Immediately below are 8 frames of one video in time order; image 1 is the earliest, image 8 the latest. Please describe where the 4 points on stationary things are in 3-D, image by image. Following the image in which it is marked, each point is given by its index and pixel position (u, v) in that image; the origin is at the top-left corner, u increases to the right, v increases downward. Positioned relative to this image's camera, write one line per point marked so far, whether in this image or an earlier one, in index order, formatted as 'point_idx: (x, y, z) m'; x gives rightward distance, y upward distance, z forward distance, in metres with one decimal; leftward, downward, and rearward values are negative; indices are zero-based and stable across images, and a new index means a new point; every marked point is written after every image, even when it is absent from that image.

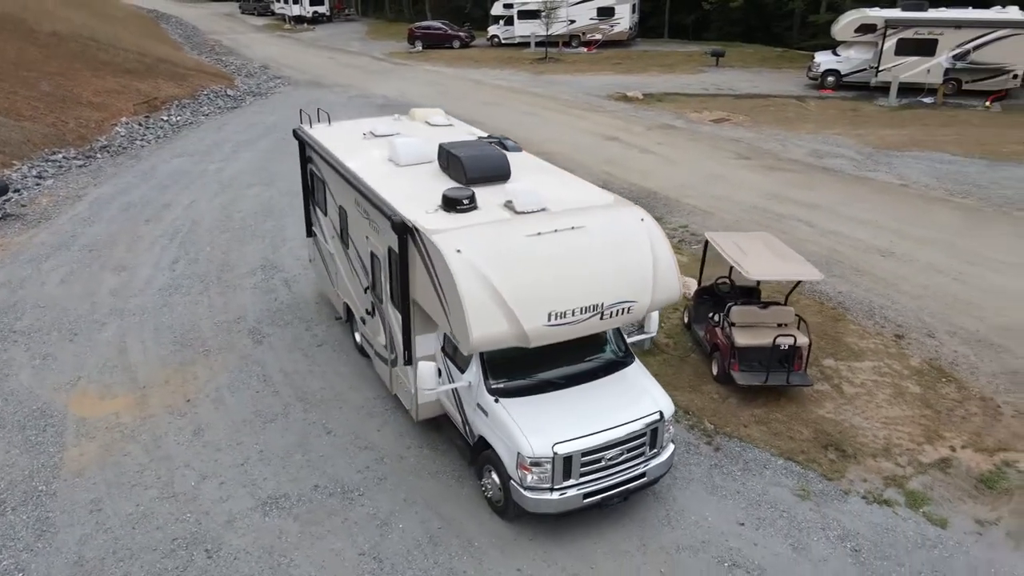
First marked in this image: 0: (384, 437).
0: (-1.5, -1.7, +8.4) m
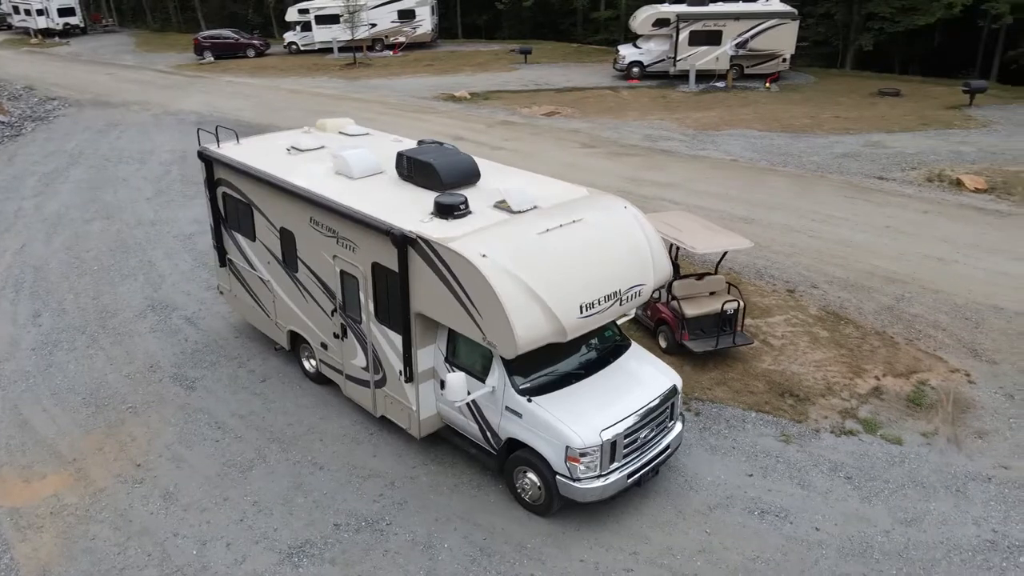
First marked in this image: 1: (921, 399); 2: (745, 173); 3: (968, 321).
0: (-1.4, -1.9, +8.0) m
1: (+5.2, -1.4, +9.2) m
2: (+6.3, +3.2, +19.7) m
3: (+7.0, -0.5, +11.2) m
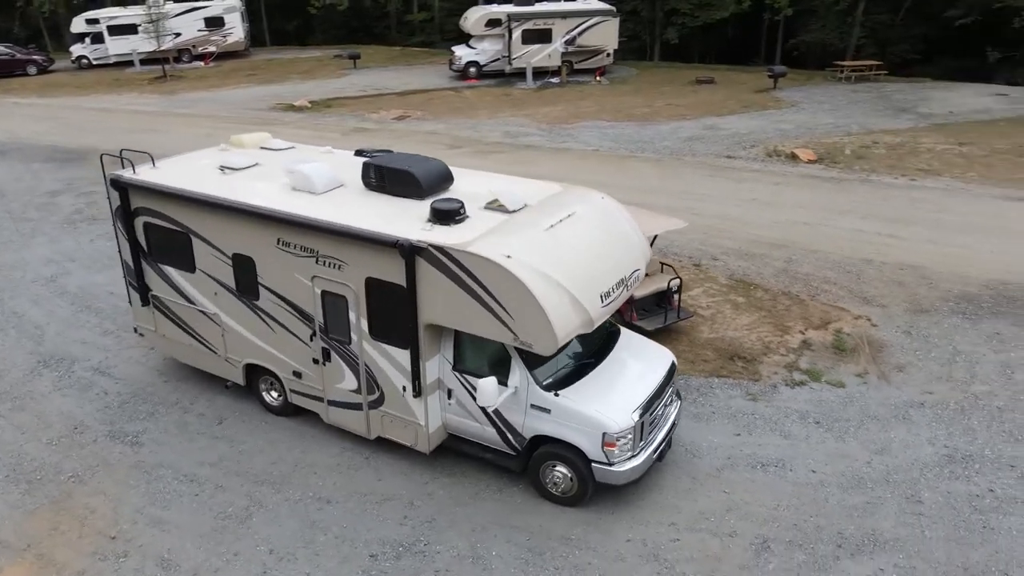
0: (-1.3, -2.1, +7.7) m
1: (+4.7, -0.8, +10.4) m
2: (+2.8, +3.7, +20.8) m
3: (+6.0, +0.2, +12.8) m
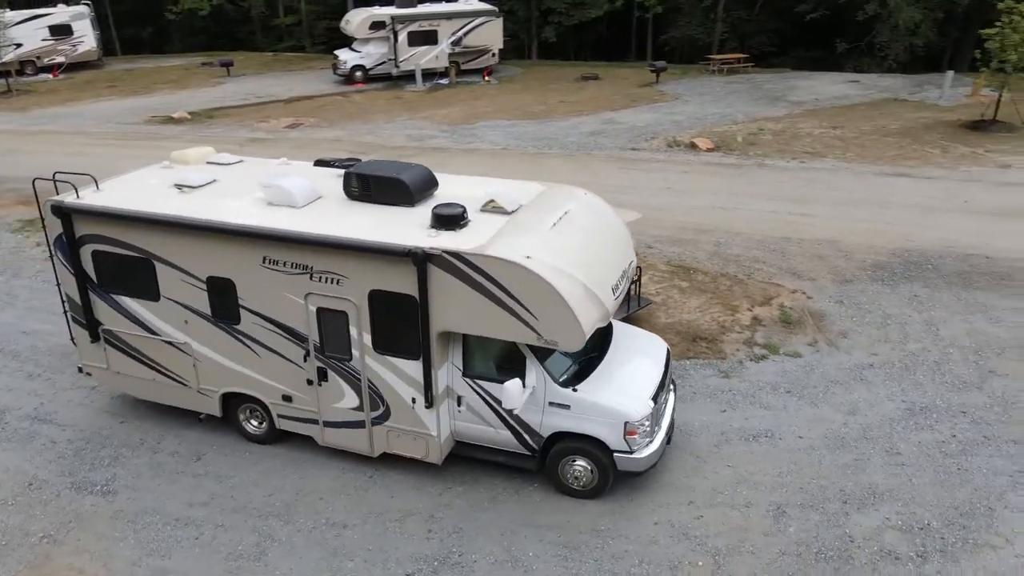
0: (-1.1, -2.2, +7.5) m
1: (+4.3, -0.5, +11.2) m
2: (+0.3, +3.8, +21.1) m
3: (+5.0, +0.7, +13.7) m
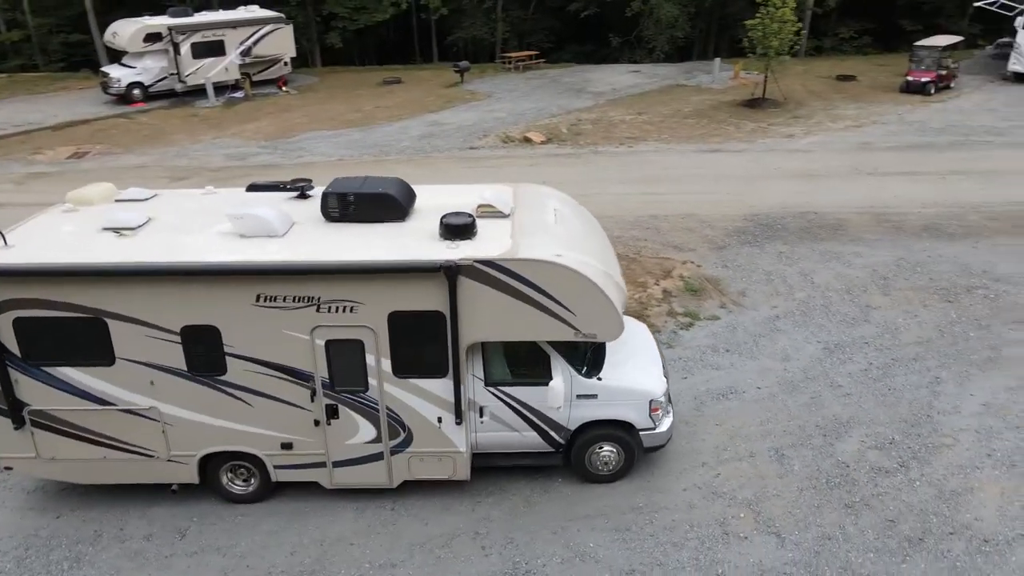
0: (-0.7, -2.3, +7.2) m
1: (+3.1, 0.0, +12.3) m
2: (-4.2, +3.4, +20.5) m
3: (+2.9, +1.2, +14.9) m
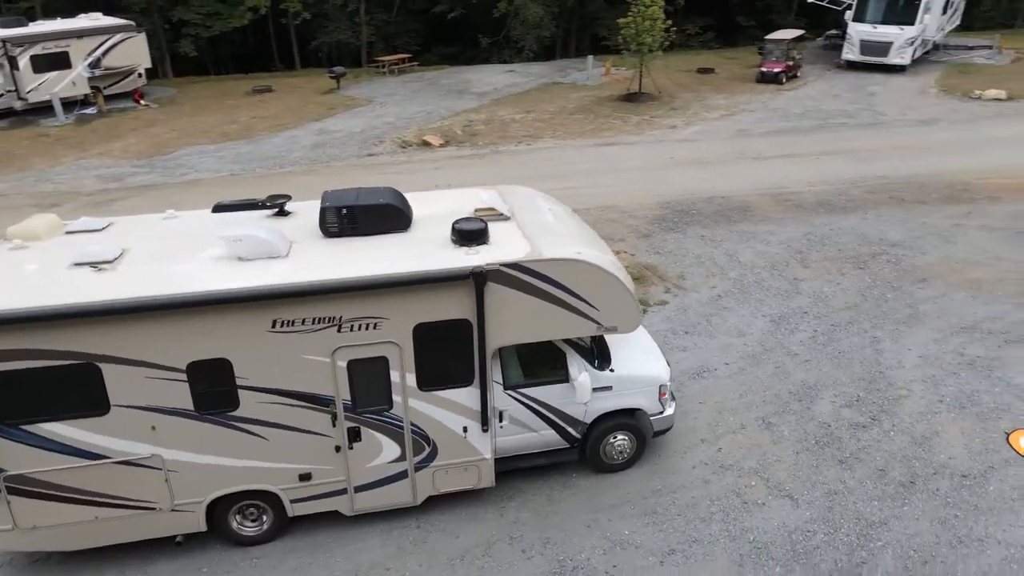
0: (-0.4, -2.4, +7.1) m
1: (+2.2, +0.2, +12.8) m
2: (-6.8, +2.9, +19.5) m
3: (+1.4, +1.3, +15.3) m
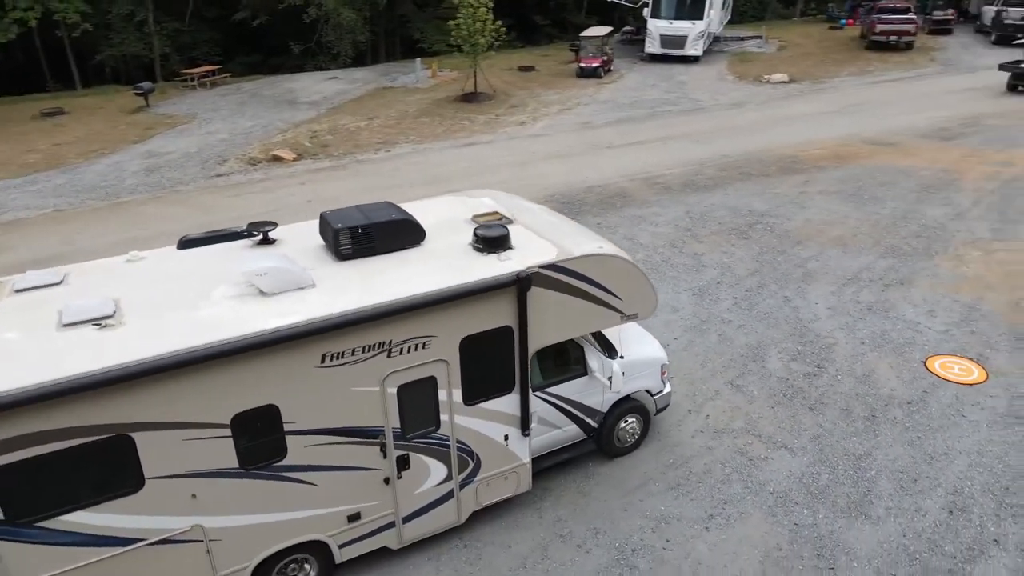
0: (+0.1, -2.4, +7.1) m
1: (+0.7, +0.4, +13.1) m
2: (-9.9, +1.8, +17.3) m
3: (-0.8, +1.3, +15.3) m
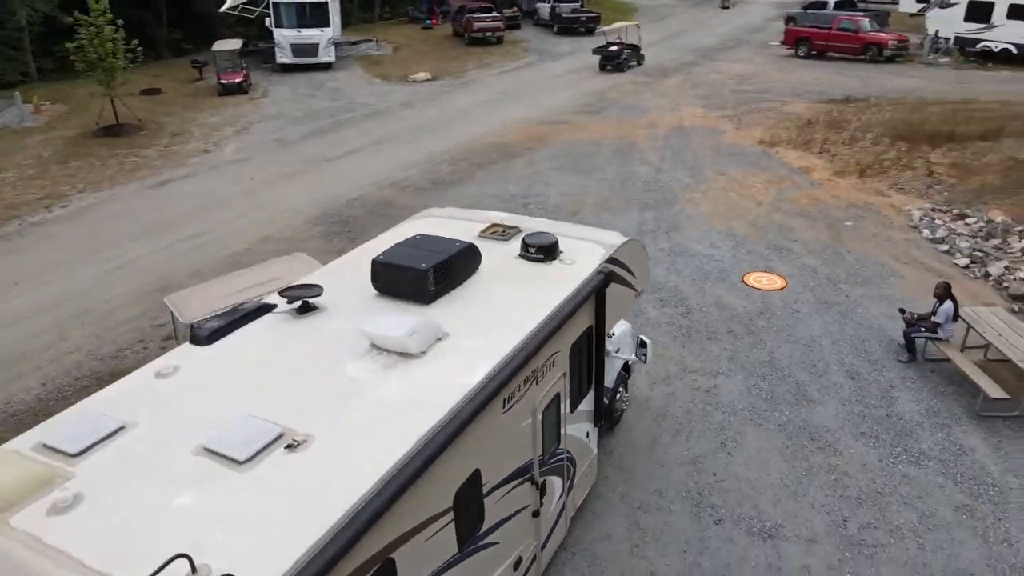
0: (+1.0, -2.4, +7.3) m
1: (-2.1, 0.0, +12.7) m
2: (-13.4, -1.4, +10.9) m
3: (-4.8, +0.5, +13.8) m
